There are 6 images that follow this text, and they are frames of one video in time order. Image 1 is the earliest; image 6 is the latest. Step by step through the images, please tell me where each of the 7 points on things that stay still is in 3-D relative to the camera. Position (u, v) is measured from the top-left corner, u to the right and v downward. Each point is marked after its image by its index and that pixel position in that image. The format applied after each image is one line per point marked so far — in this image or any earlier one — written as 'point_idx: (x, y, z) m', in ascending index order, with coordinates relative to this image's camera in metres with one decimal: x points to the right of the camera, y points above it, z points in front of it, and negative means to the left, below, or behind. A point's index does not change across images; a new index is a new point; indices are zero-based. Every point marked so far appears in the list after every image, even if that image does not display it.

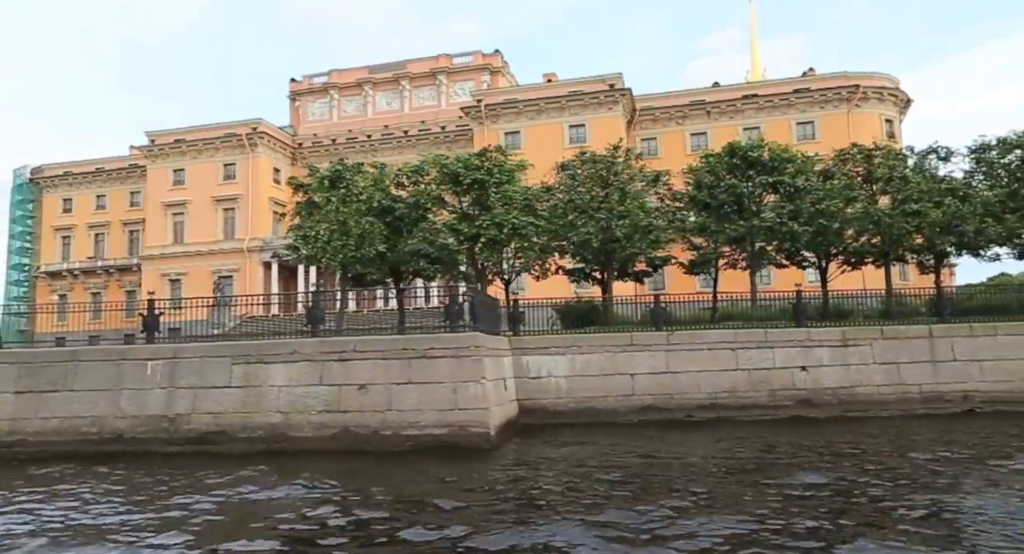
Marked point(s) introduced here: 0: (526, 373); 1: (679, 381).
0: (+0.3, -2.0, +16.4) m
1: (+3.4, -2.1, +16.3) m
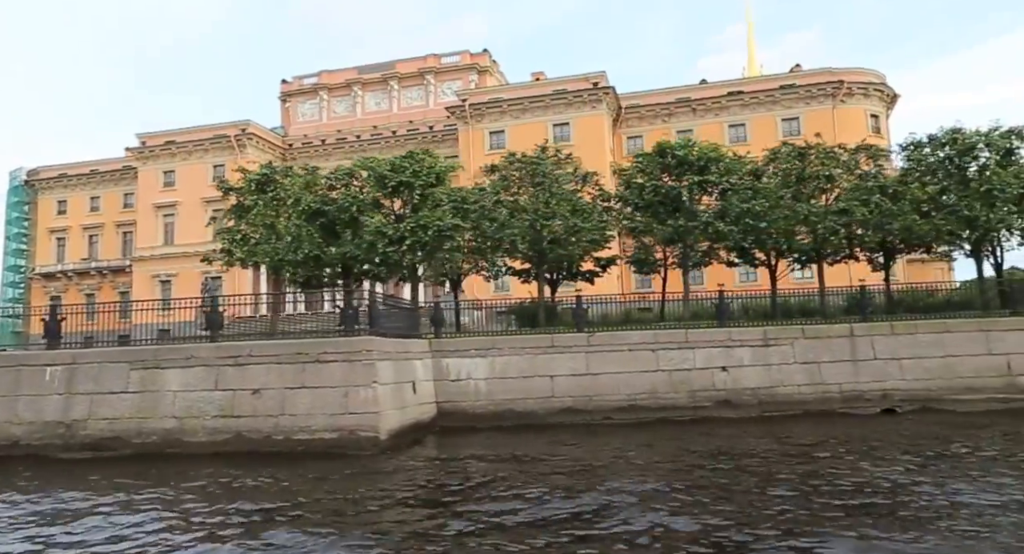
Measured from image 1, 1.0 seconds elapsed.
0: (-1.4, -2.0, +16.4) m
1: (+1.8, -2.2, +16.3) m
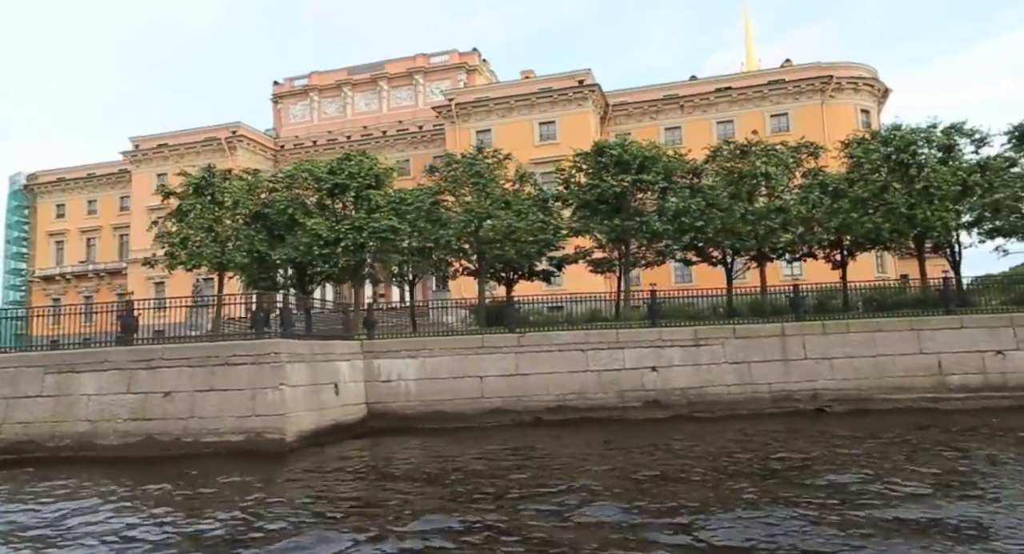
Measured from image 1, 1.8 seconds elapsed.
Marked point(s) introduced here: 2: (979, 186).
0: (-2.8, -2.0, +16.5) m
1: (+0.3, -2.2, +16.2) m
2: (+10.3, +2.0, +17.8) m
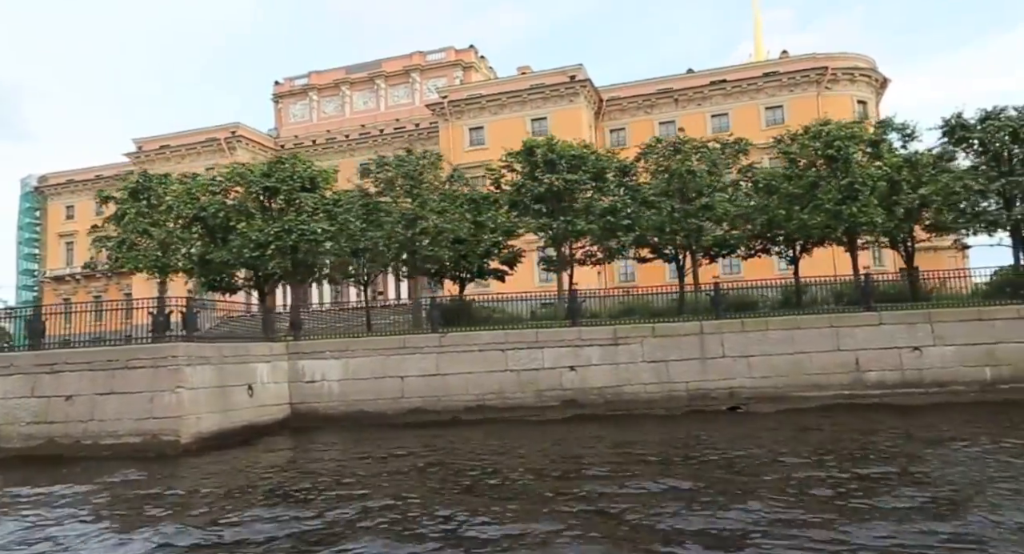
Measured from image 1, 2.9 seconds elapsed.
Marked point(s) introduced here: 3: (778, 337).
0: (-4.4, -2.1, +16.7) m
1: (-1.3, -2.2, +16.4) m
2: (+8.7, +2.1, +17.5) m
3: (+5.3, -1.2, +15.9) m
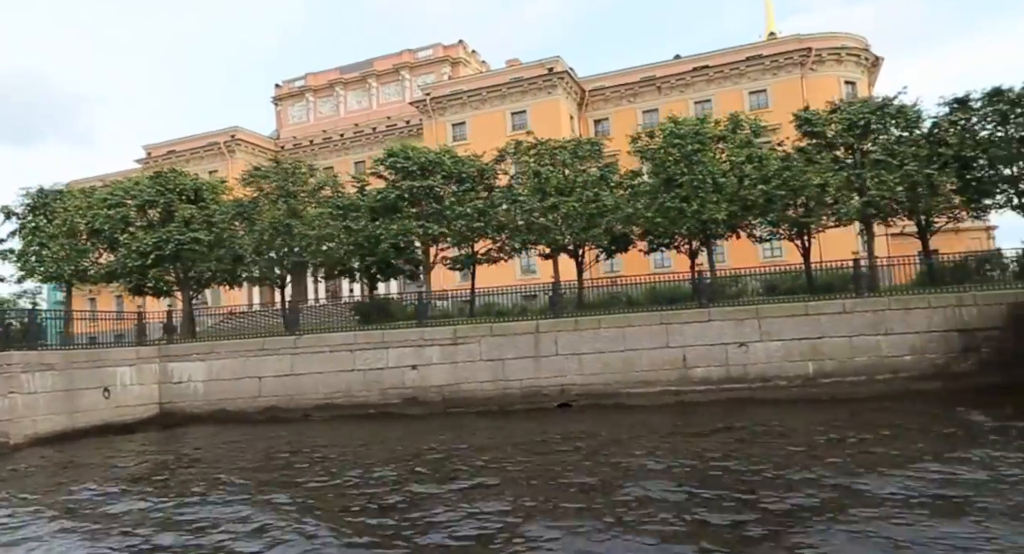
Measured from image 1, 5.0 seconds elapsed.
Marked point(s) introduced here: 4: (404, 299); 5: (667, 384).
0: (-7.7, -2.3, +17.8) m
1: (-4.6, -2.3, +17.2) m
2: (+5.3, +2.2, +17.7) m
3: (+2.0, -1.2, +16.3) m
4: (-2.4, -0.5, +18.1) m
5: (+3.1, -2.1, +16.0) m
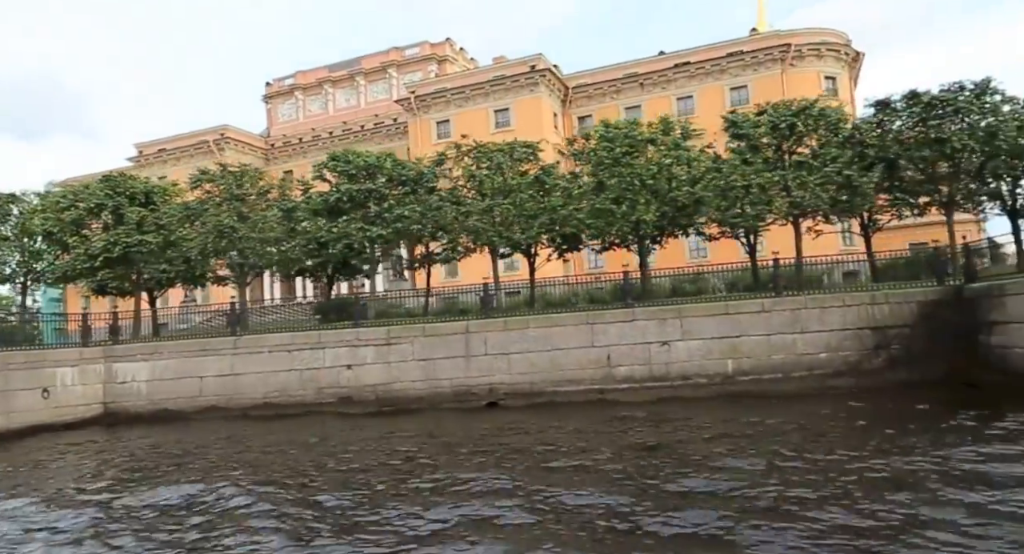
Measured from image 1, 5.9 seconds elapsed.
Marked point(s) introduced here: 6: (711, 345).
0: (-9.1, -2.3, +18.3) m
1: (-6.0, -2.4, +17.7) m
2: (+3.9, +2.2, +18.0) m
3: (+0.5, -1.2, +16.7) m
4: (-3.9, -0.5, +18.6) m
5: (+1.6, -2.1, +16.4) m
6: (+4.0, -1.4, +16.0) m
